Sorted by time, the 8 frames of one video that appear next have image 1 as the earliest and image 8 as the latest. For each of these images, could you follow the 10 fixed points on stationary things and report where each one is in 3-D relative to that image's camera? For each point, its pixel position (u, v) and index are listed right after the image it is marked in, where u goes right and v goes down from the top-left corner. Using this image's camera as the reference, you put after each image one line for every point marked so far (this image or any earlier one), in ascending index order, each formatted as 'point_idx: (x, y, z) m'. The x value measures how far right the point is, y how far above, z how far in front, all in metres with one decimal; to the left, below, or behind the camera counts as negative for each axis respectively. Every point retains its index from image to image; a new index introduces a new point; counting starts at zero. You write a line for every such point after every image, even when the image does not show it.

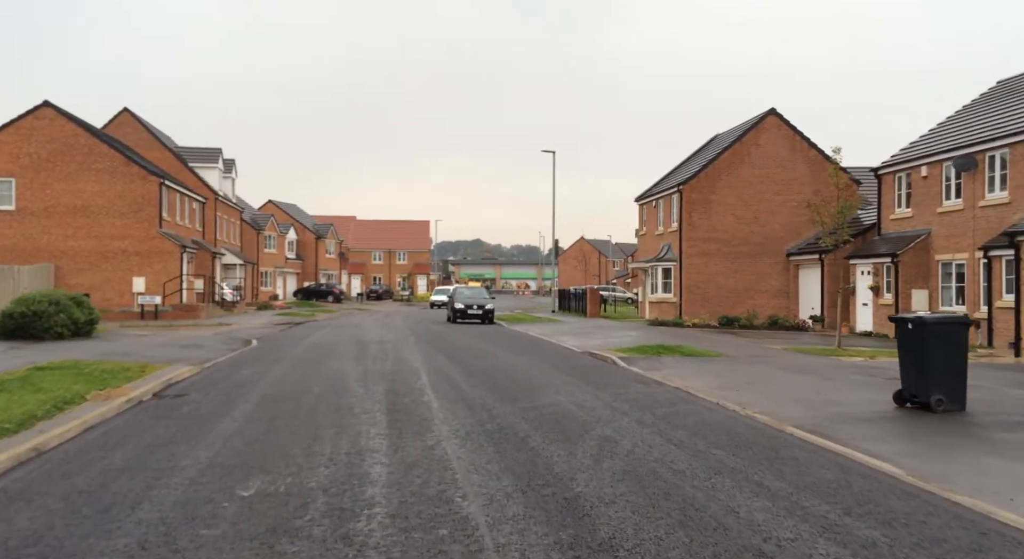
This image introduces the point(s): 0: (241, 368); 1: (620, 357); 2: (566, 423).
0: (-5.2, -1.7, +15.0) m
1: (+2.3, -1.6, +16.5) m
2: (+0.6, -1.7, +9.3) m
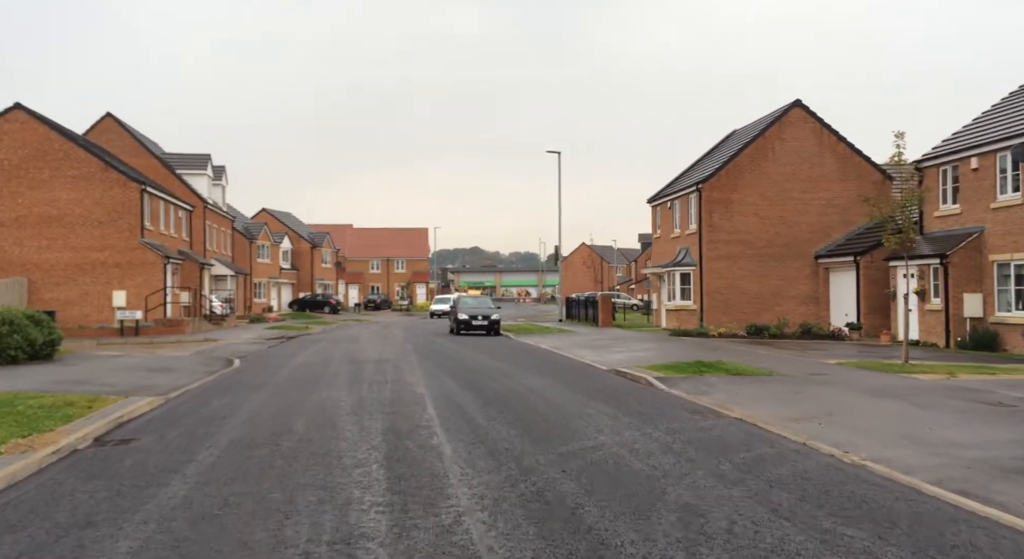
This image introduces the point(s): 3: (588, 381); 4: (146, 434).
0: (-4.8, -1.9, +12.8) m
1: (+2.6, -1.8, +14.3) m
2: (+1.0, -1.8, +7.0) m
3: (+1.4, -1.9, +14.6) m
4: (-4.4, -1.9, +9.6) m
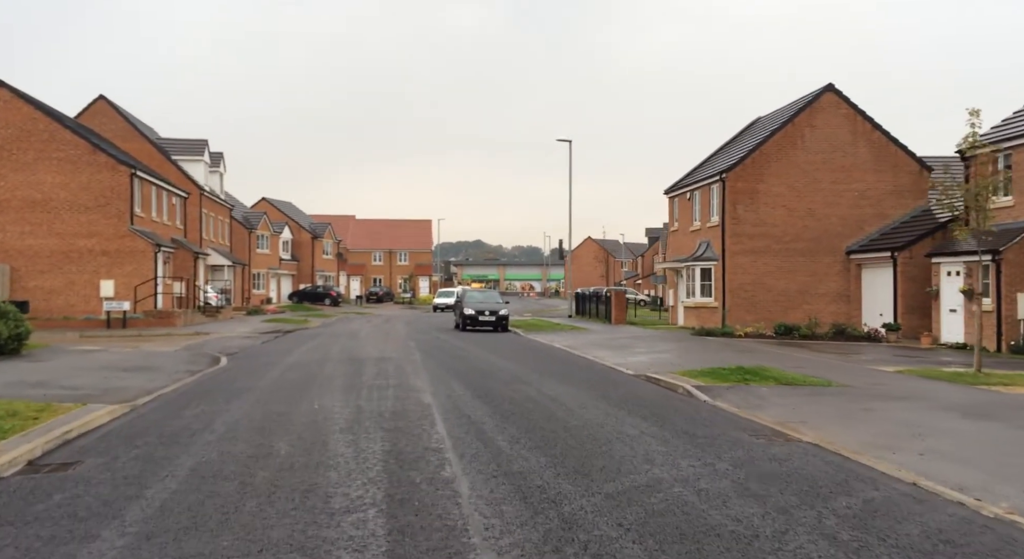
0: (-4.6, -1.8, +11.0) m
1: (+2.9, -1.7, +12.5) m
2: (+1.3, -1.7, +5.2) m
3: (+1.7, -1.8, +12.8) m
4: (-4.1, -1.8, +7.8) m
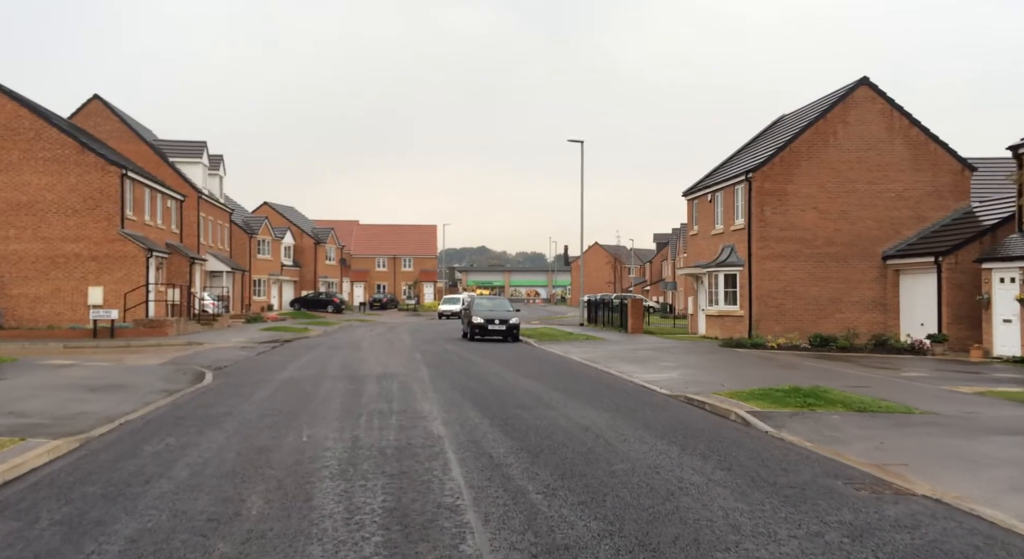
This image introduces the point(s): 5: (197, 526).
0: (-4.2, -1.9, +9.3) m
1: (+3.2, -1.8, +10.7) m
2: (+1.6, -1.8, +3.4) m
3: (+2.0, -1.9, +11.0) m
4: (-3.8, -1.8, +6.0) m
5: (-2.3, -1.8, +5.9) m
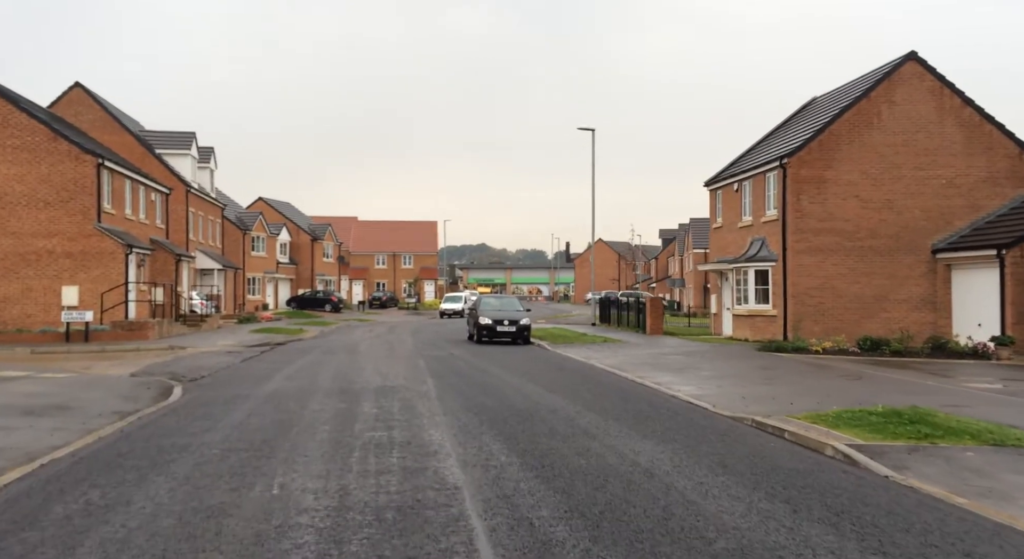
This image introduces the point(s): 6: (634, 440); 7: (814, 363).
0: (-3.9, -1.9, +6.9) m
1: (+3.6, -1.7, +8.4) m
2: (+1.9, -1.8, +1.1) m
3: (+2.4, -1.8, +8.7) m
4: (-3.5, -1.8, +3.7) m
5: (-2.0, -1.8, +3.5) m
6: (+1.4, -1.8, +9.1) m
7: (+6.5, -1.8, +16.9) m
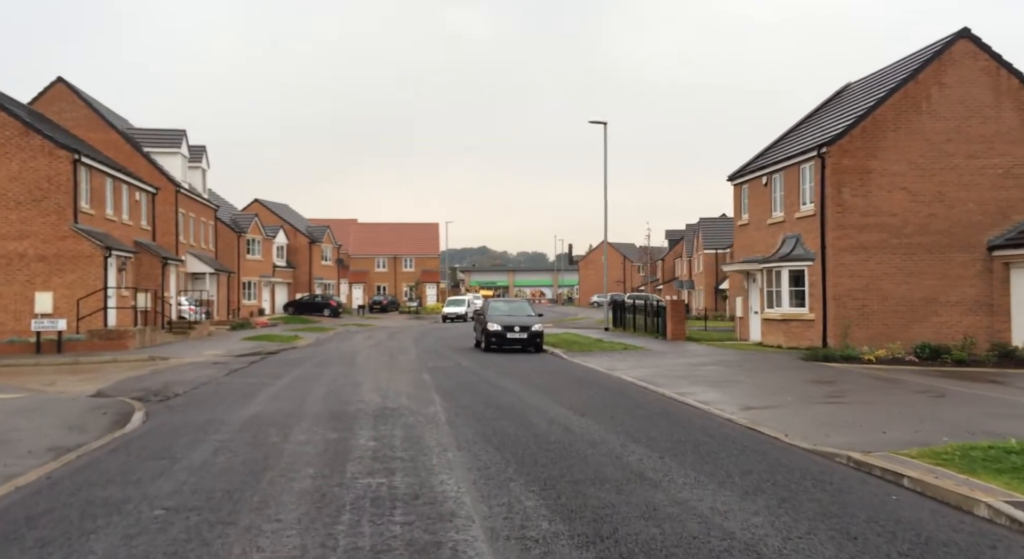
0: (-3.5, -1.9, +4.8) m
1: (+3.9, -1.7, +6.3) m
2: (+2.2, -1.7, -1.0) m
3: (+2.7, -1.8, +6.6) m
4: (-3.2, -1.8, +1.6) m
5: (-1.6, -1.8, +1.4) m
6: (+1.7, -1.8, +6.9) m
7: (+6.8, -1.8, +14.7) m
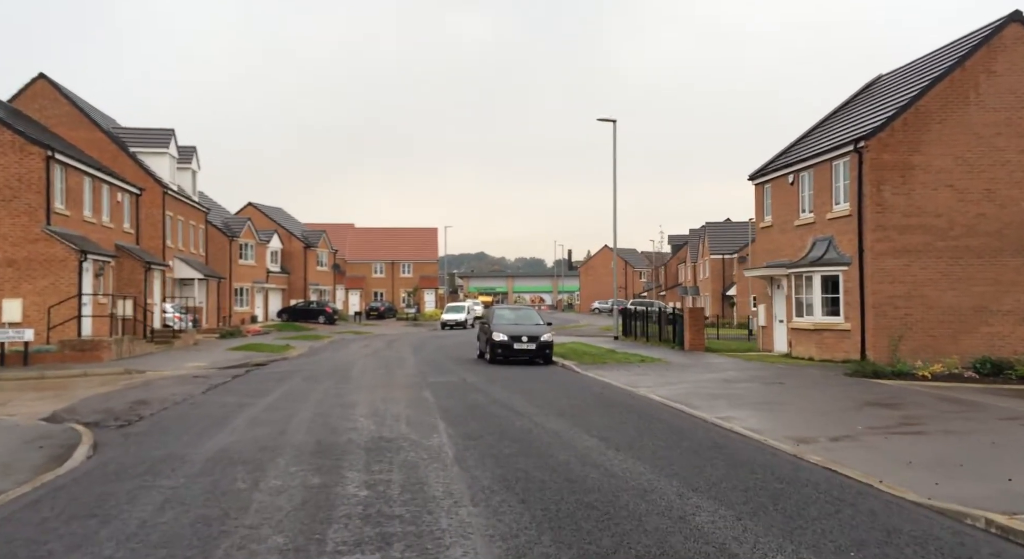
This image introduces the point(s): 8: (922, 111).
0: (-3.3, -1.9, +2.9) m
1: (+4.2, -1.8, +4.4) m
2: (+2.5, -1.7, -2.9) m
3: (+3.0, -1.9, +4.7) m
4: (-2.9, -1.8, -0.3) m
5: (-1.3, -1.8, -0.5) m
6: (+2.0, -1.9, +5.0) m
7: (+7.1, -1.9, +12.9) m
8: (+10.0, +4.1, +19.2) m
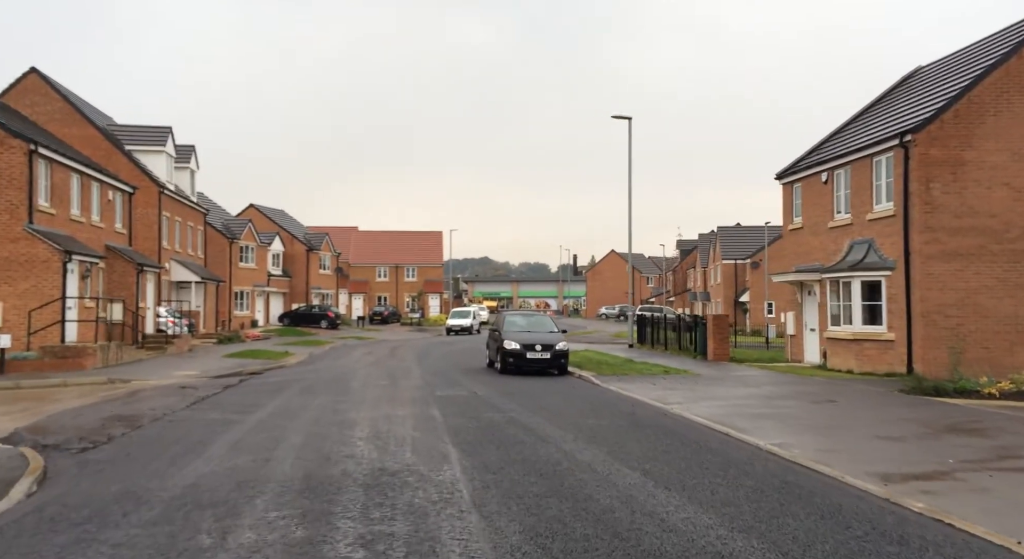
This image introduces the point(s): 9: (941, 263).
0: (-3.0, -1.9, +1.3) m
1: (+4.4, -1.8, +2.8) m
2: (+2.7, -1.7, -4.5) m
3: (+3.2, -1.9, +3.1) m
4: (-2.6, -1.8, -1.9) m
5: (-1.1, -1.8, -2.1) m
6: (+2.2, -1.9, +3.4) m
7: (+7.4, -2.0, +11.2) m
8: (+10.3, +4.0, +17.5) m
9: (+9.6, +0.4, +17.5) m
